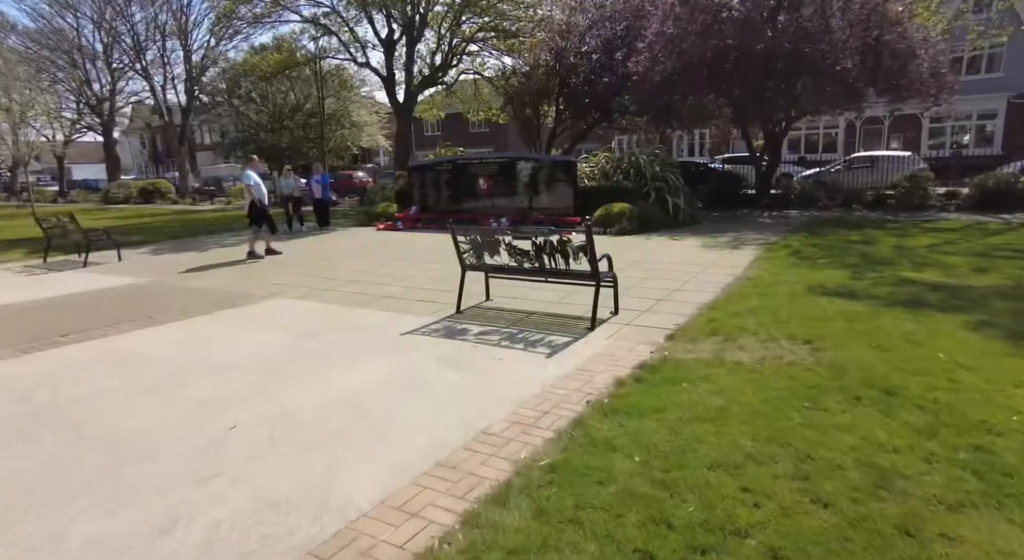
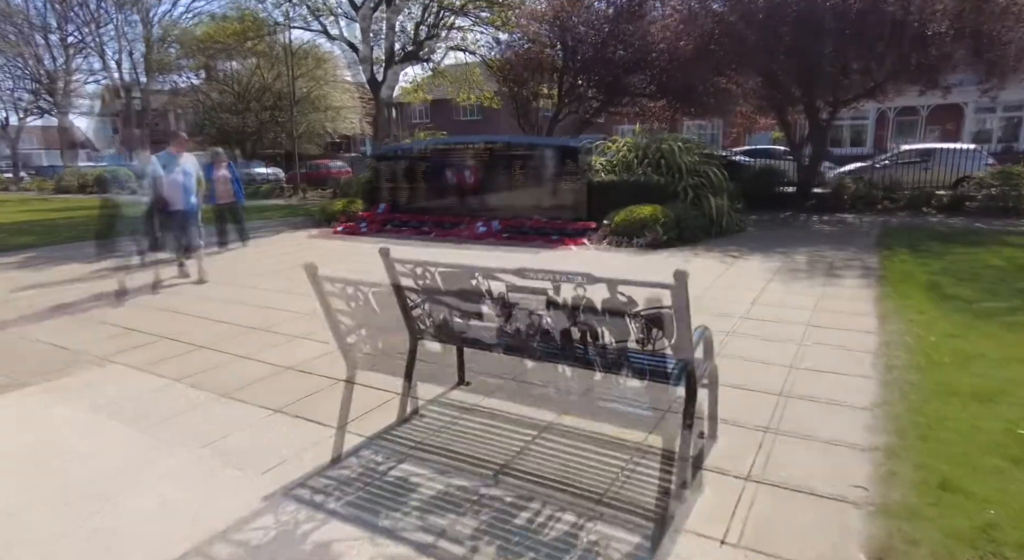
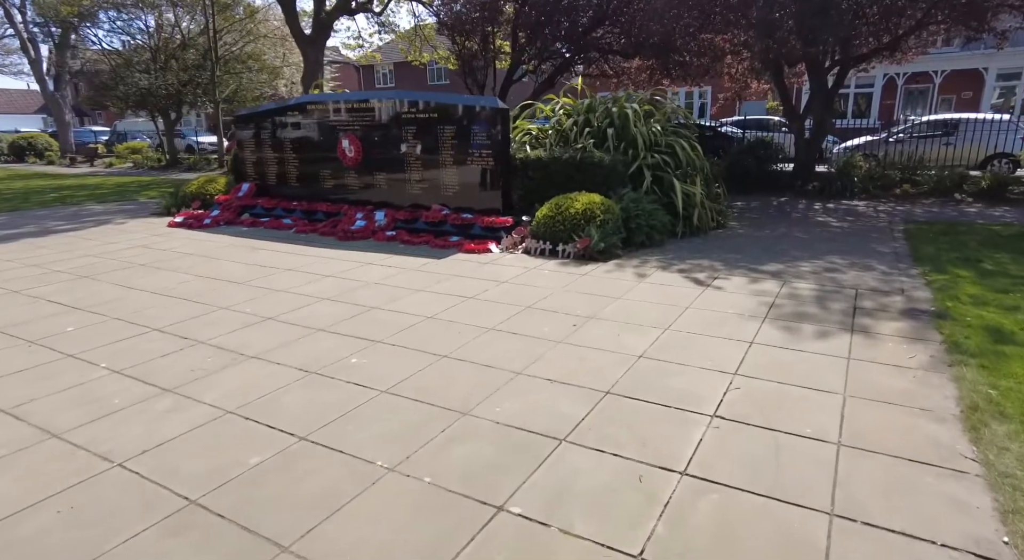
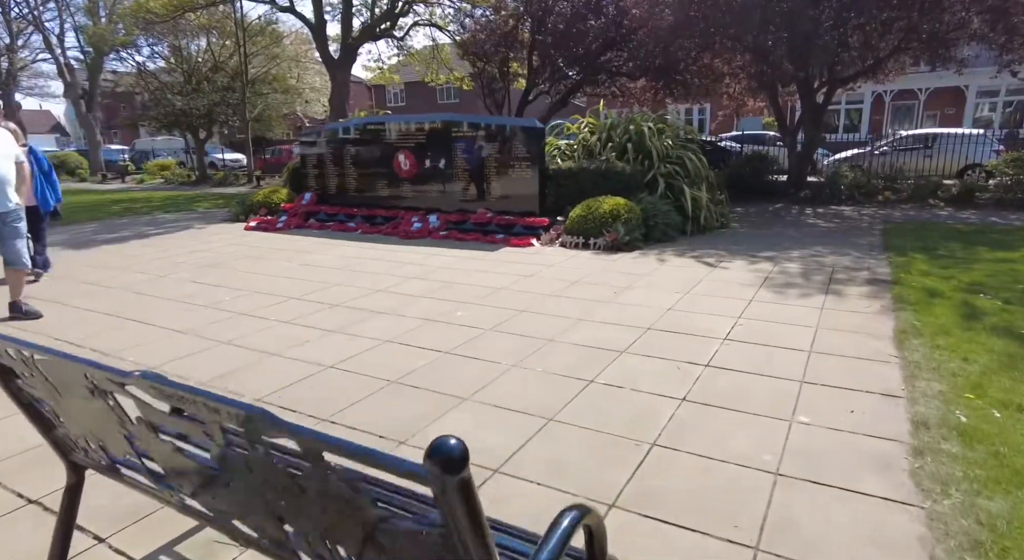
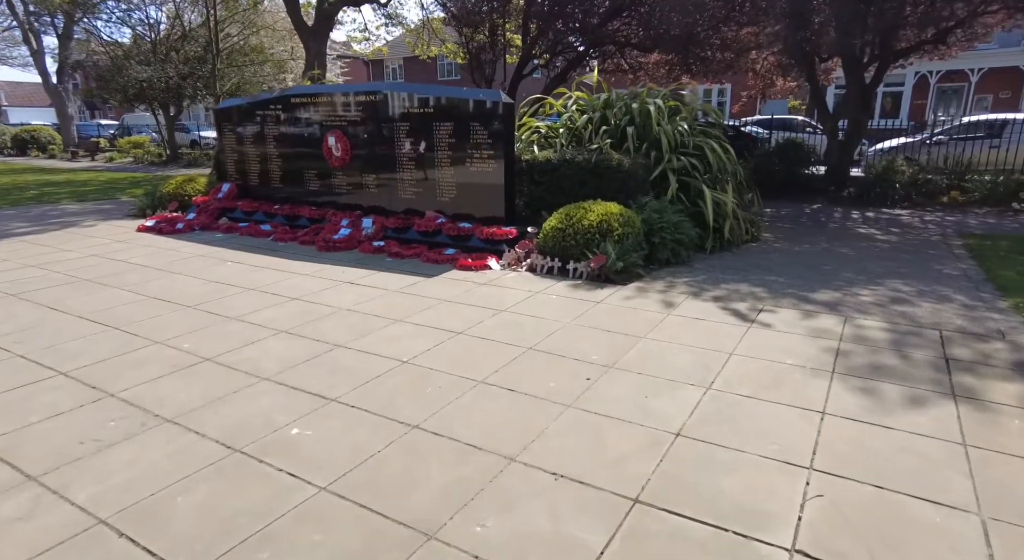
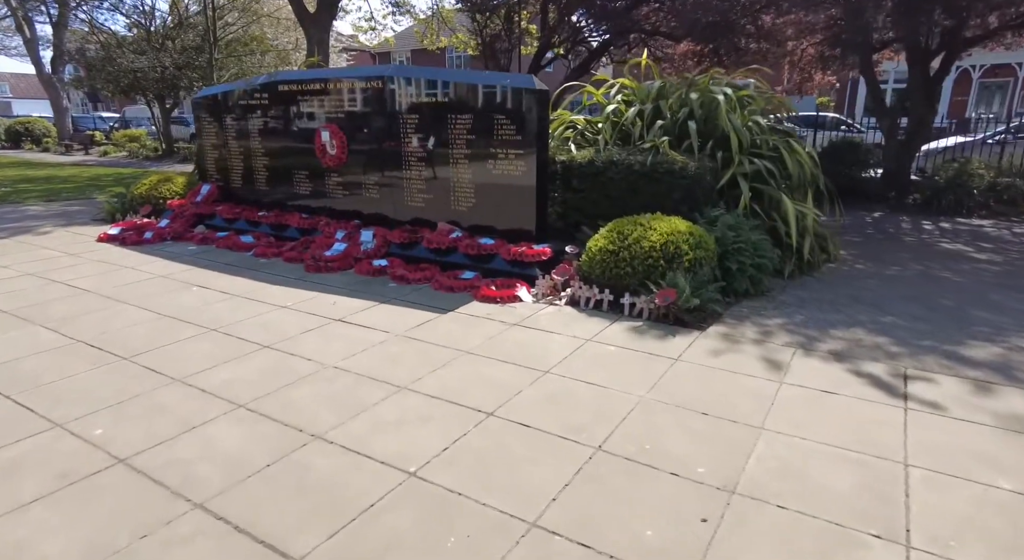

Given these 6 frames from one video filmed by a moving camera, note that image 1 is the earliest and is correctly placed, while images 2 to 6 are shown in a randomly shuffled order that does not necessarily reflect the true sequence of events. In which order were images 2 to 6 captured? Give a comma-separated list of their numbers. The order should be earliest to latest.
2, 4, 3, 5, 6
